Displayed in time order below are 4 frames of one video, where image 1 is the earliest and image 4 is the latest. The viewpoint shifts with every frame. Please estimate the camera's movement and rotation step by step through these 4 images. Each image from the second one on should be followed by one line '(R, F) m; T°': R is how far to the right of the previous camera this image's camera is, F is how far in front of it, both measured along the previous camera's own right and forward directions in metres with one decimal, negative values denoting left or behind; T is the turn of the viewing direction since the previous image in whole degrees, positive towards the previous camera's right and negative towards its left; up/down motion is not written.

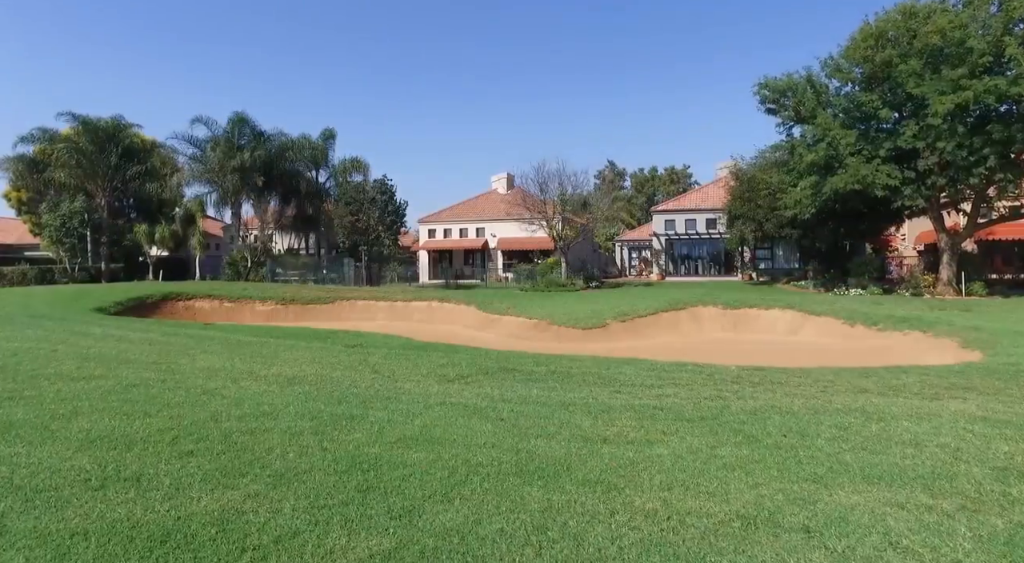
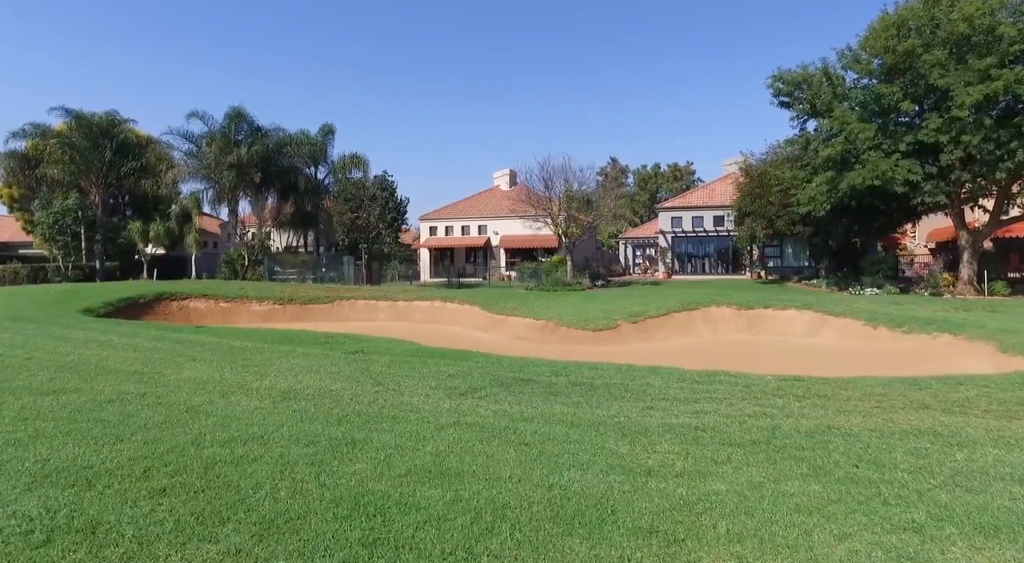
(-0.2, +0.7) m; 0°
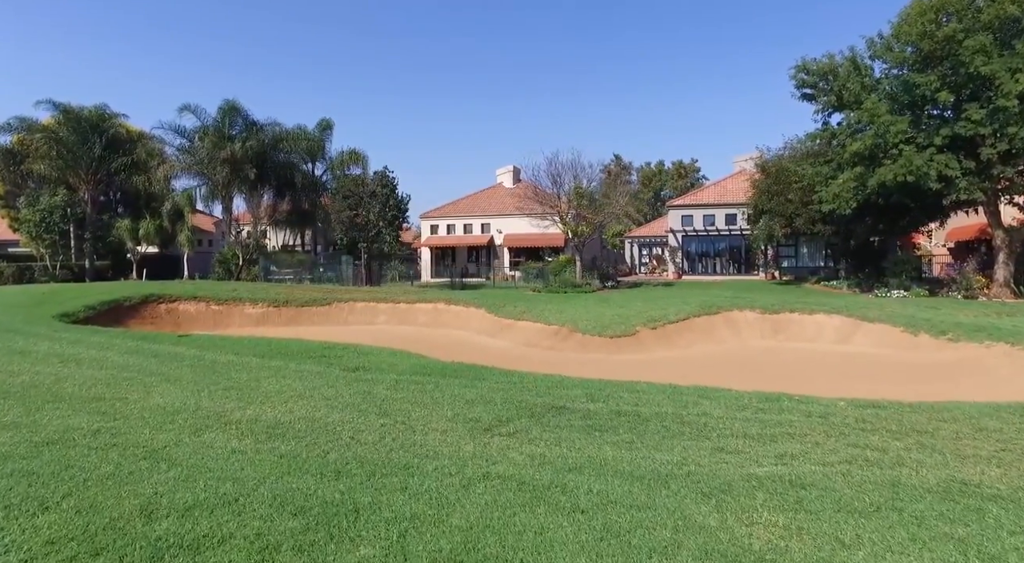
(-0.3, +1.1) m; 0°
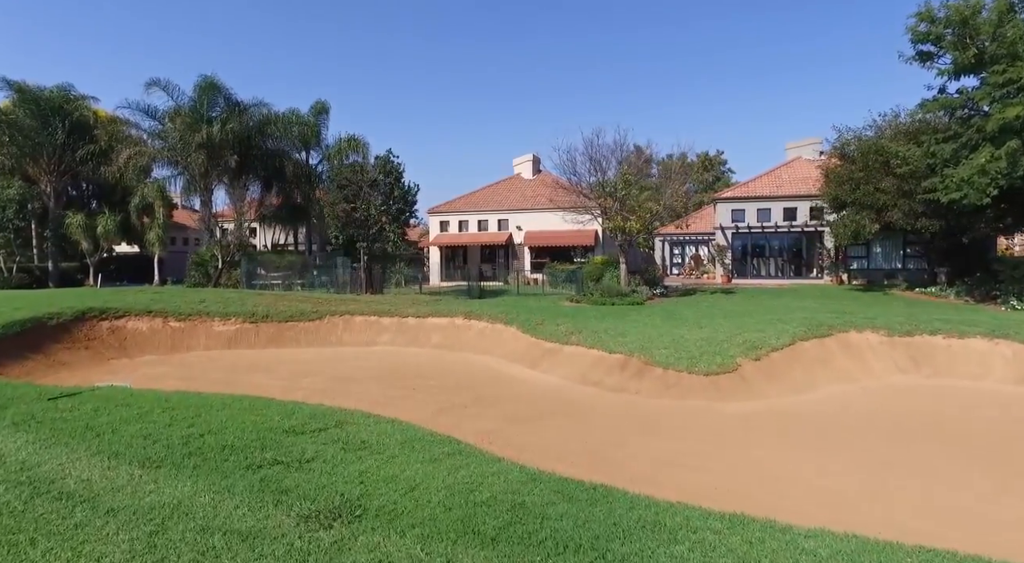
(-0.9, +4.3) m; 0°
